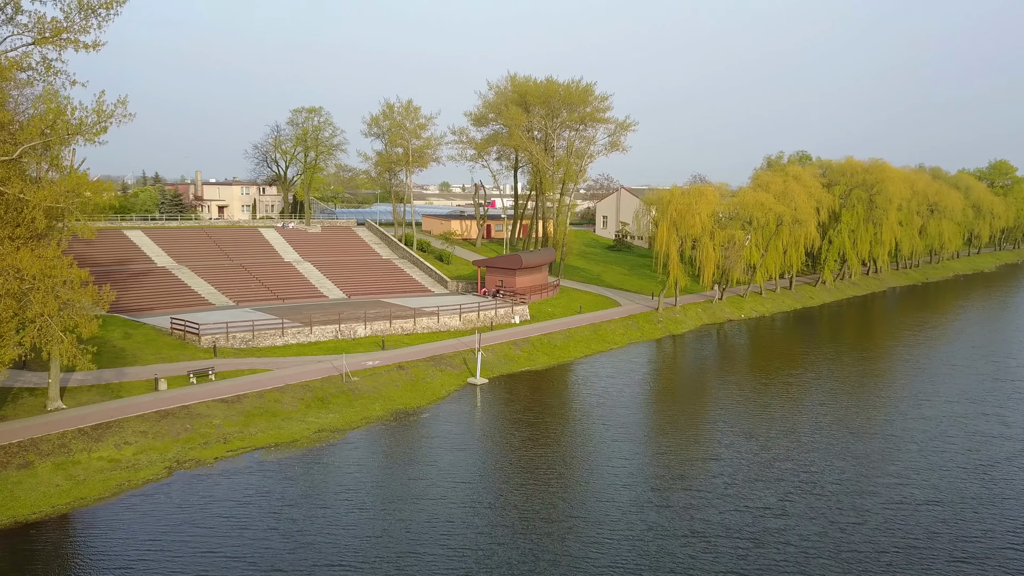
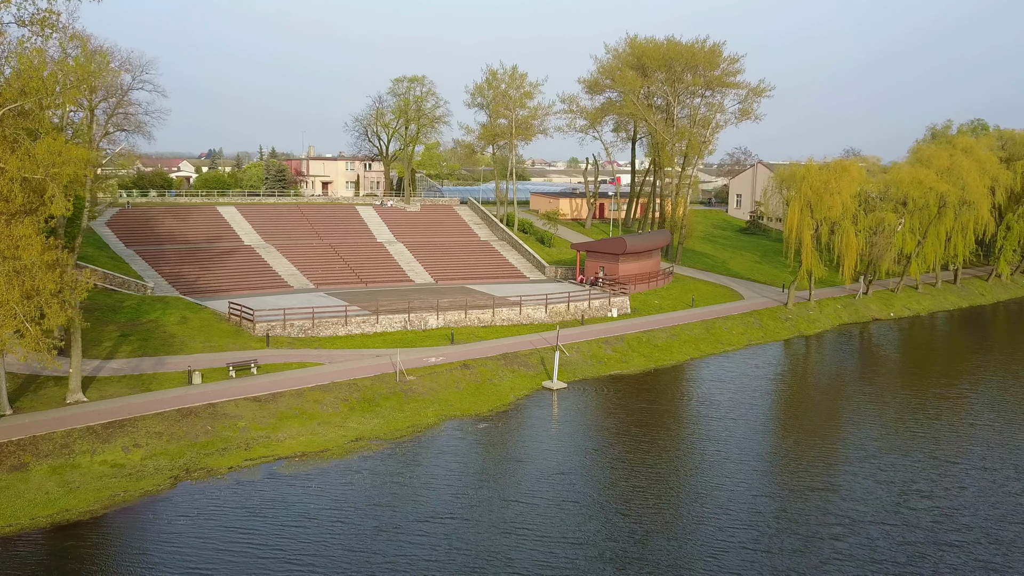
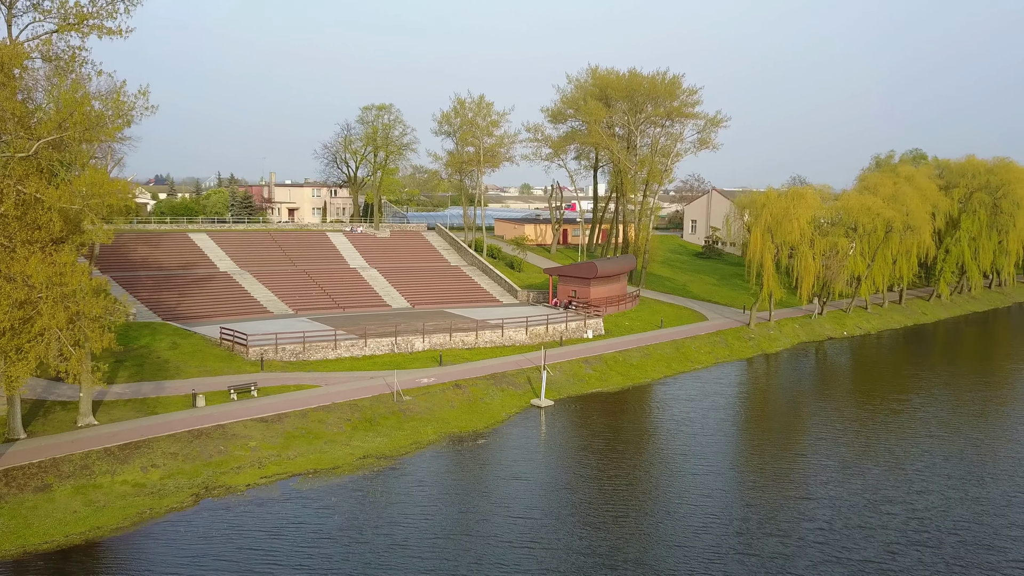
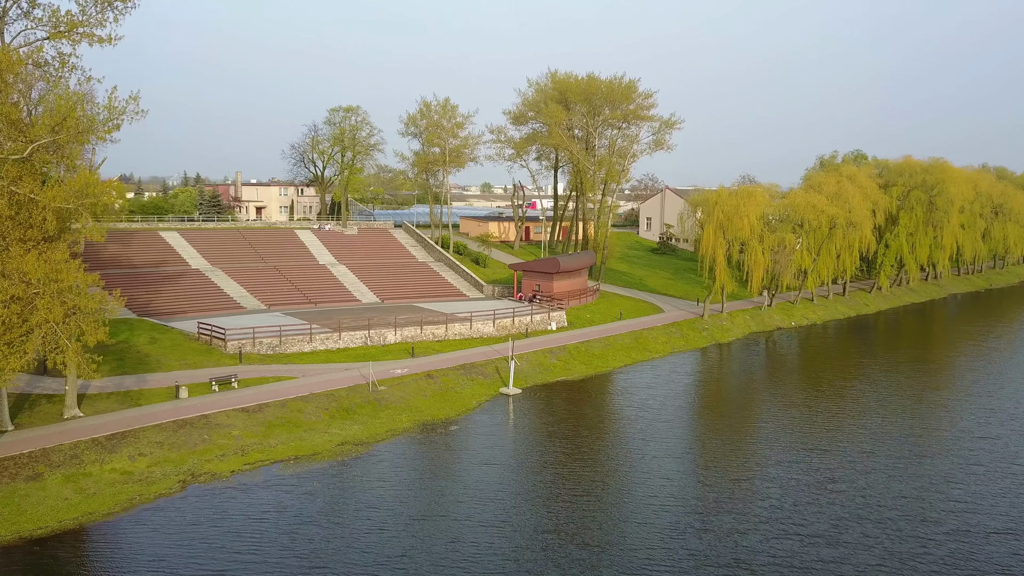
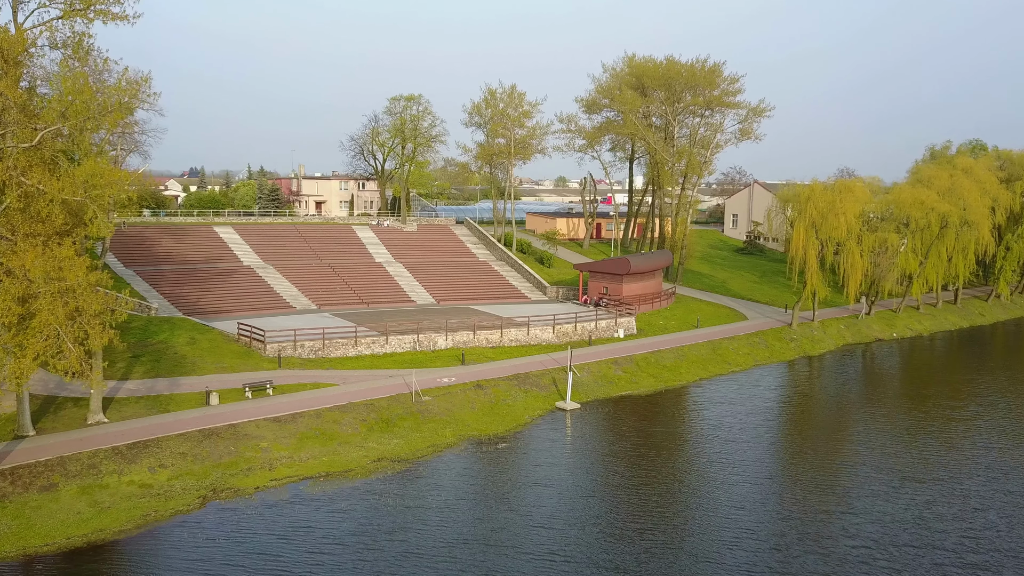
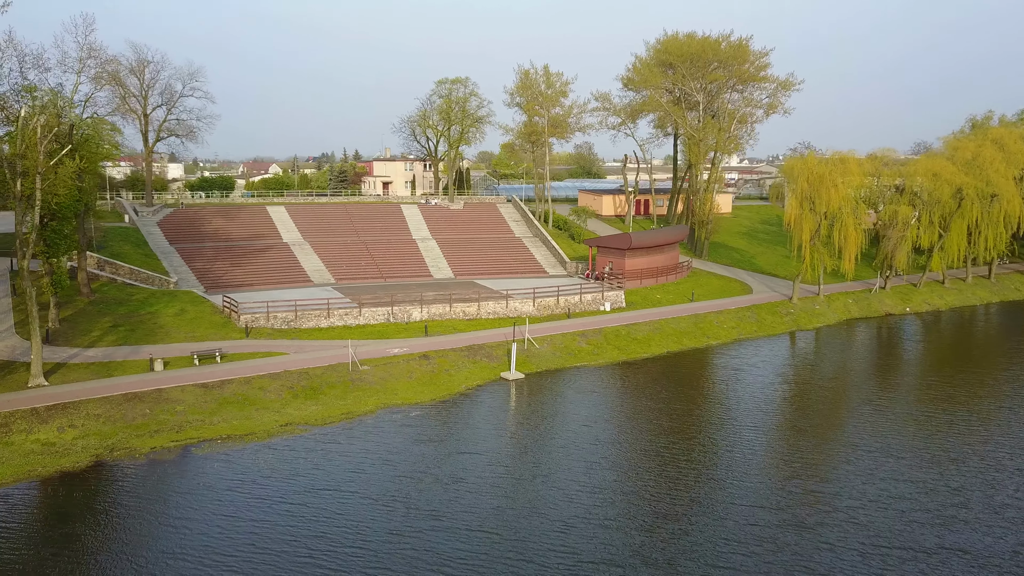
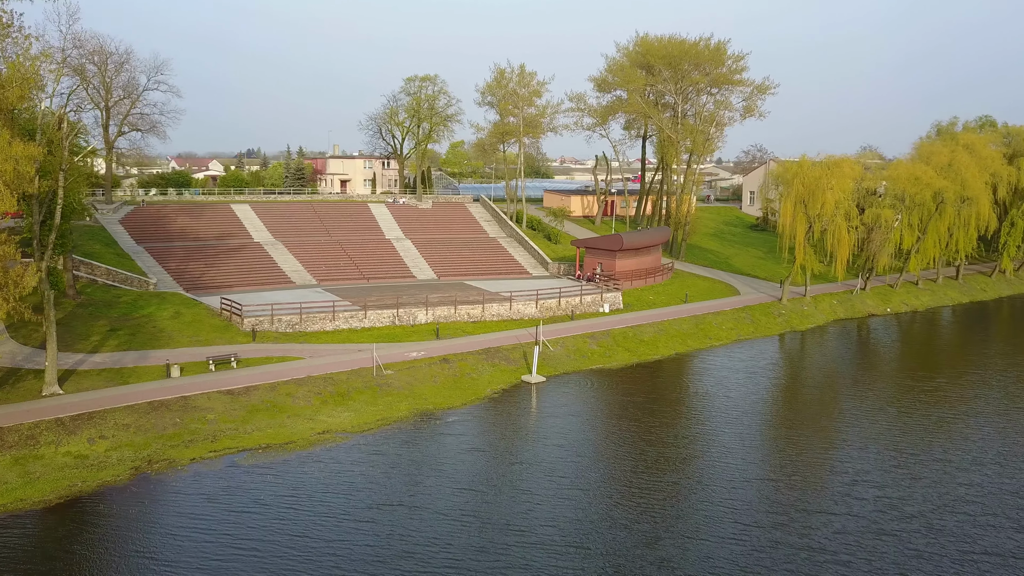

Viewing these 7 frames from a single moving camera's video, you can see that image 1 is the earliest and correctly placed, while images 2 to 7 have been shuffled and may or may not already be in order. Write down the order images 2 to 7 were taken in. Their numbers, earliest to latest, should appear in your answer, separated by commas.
4, 3, 5, 2, 7, 6
